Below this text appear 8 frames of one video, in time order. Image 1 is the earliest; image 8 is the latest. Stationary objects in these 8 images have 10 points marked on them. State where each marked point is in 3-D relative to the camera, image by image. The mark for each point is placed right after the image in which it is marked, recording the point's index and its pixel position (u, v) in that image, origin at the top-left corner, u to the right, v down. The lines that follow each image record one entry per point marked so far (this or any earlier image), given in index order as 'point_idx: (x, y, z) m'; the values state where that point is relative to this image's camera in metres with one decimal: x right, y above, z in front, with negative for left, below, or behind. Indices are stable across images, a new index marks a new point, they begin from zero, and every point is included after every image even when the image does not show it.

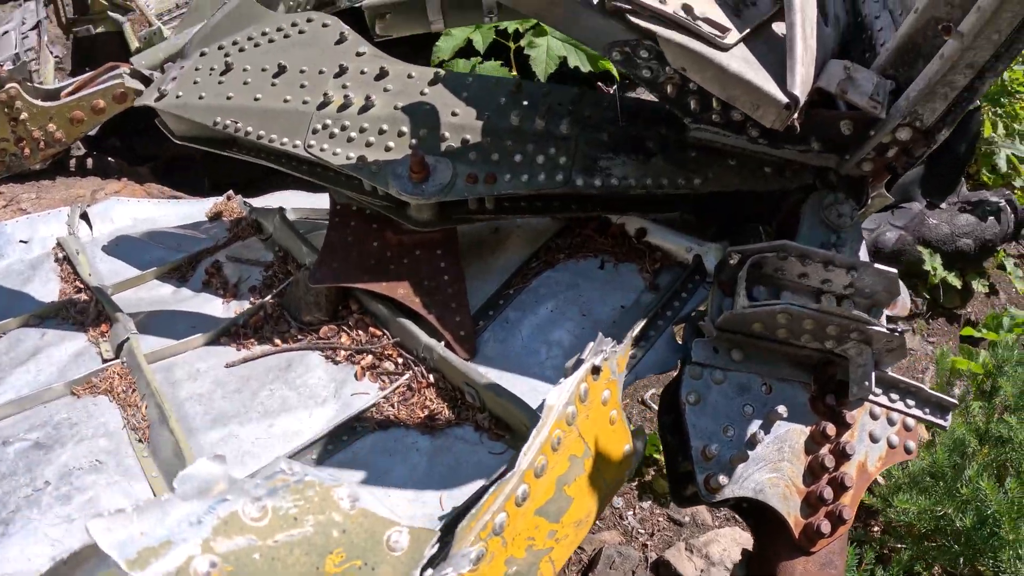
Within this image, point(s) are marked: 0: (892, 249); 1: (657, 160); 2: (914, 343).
0: (+1.8, +0.2, +3.3) m
1: (+0.3, +0.3, +1.6) m
2: (+1.9, -0.2, +3.2) m
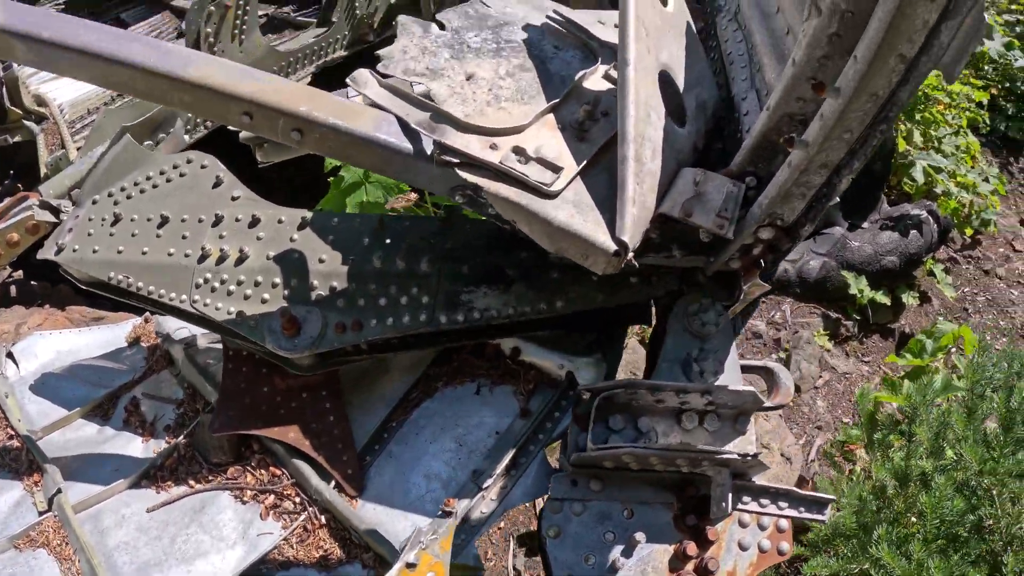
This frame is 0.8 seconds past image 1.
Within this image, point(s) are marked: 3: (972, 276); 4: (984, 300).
0: (+1.5, +0.1, +3.3) m
1: (0.0, 0.0, +1.6) m
2: (+1.7, -0.4, +3.2) m
3: (+2.8, +0.1, +4.2) m
4: (+2.8, -0.1, +4.0) m
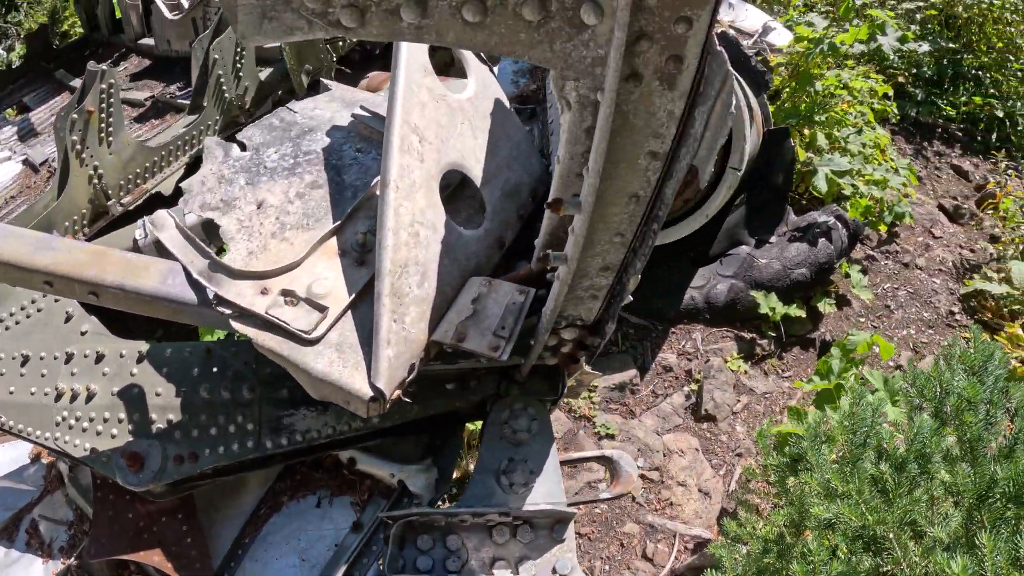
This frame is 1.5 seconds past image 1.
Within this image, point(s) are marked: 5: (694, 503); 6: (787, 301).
0: (+1.0, -0.1, +3.3) m
1: (-0.4, -0.3, +1.6) m
2: (+1.2, -0.5, +3.2) m
3: (+2.4, +0.1, +4.2) m
4: (+2.4, 0.0, +4.1) m
5: (+0.8, -0.9, +2.8) m
6: (+1.4, -0.1, +3.4) m
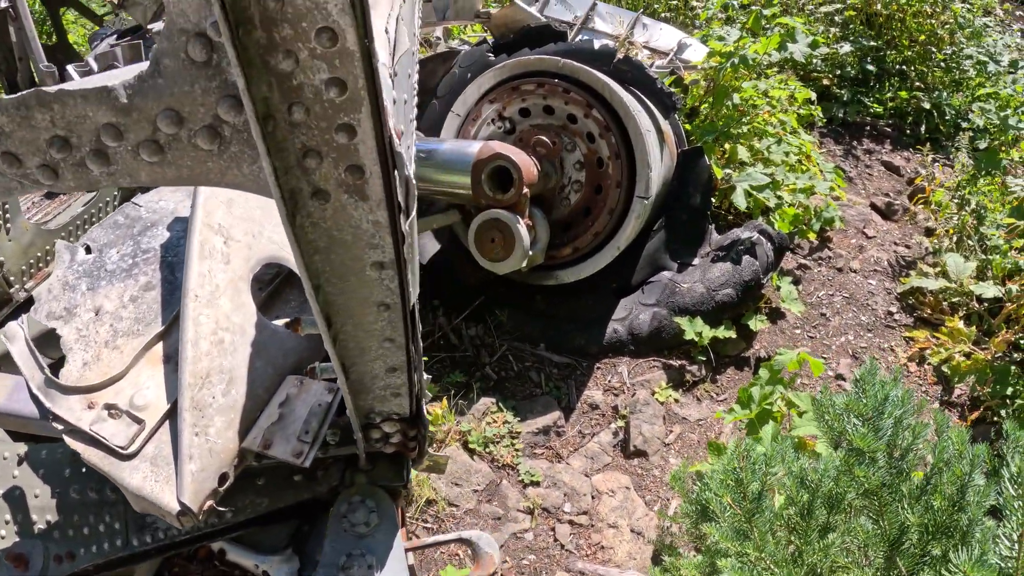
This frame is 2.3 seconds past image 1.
0: (+0.7, -0.2, +3.3) m
1: (-0.7, -0.5, +1.5) m
2: (+0.9, -0.6, +3.2) m
3: (+1.9, +0.1, +4.1) m
4: (+2.0, -0.1, +4.0) m
5: (+0.5, -1.0, +2.7) m
6: (+1.0, -0.2, +3.4) m
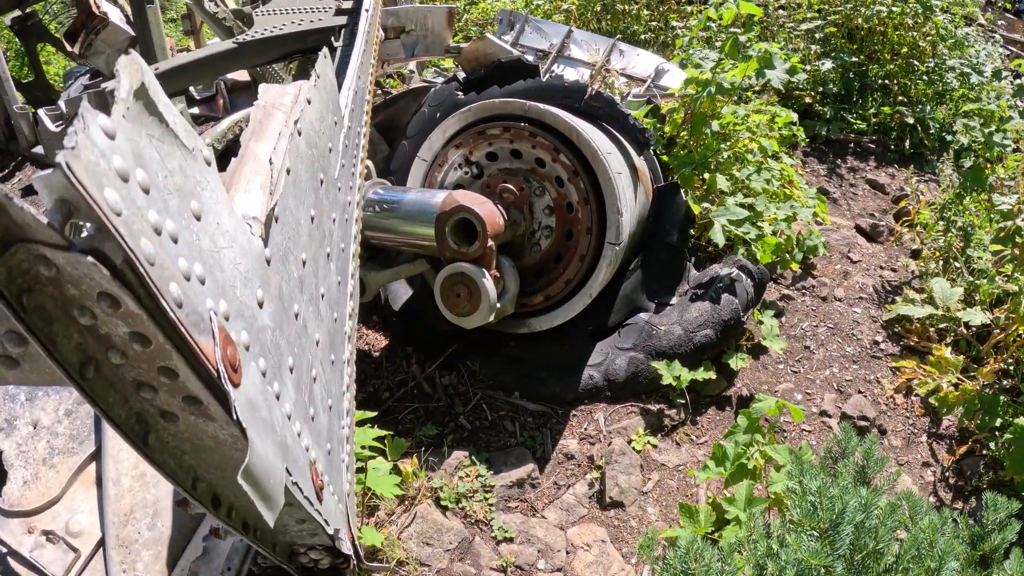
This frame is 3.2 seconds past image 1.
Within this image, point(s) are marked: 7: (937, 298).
0: (+0.5, -0.4, +3.2) m
1: (-0.9, -0.8, +1.5) m
2: (+0.8, -0.8, +3.1) m
3: (+1.8, -0.1, +4.1) m
4: (+1.9, -0.2, +3.9) m
5: (+0.4, -1.3, +2.6) m
6: (+0.9, -0.4, +3.3) m
7: (+2.5, -0.1, +4.0) m
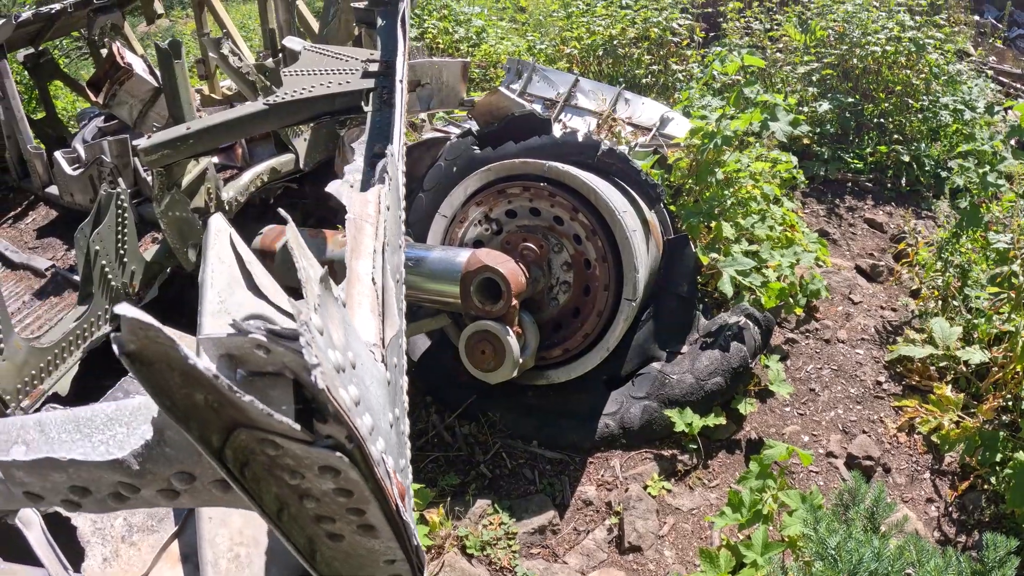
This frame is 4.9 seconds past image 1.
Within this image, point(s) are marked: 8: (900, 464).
0: (+0.6, -0.7, +3.3) m
1: (-0.8, -1.0, +1.6) m
2: (+0.9, -1.0, +3.2) m
3: (+1.9, -0.4, +4.2) m
4: (+2.0, -0.5, +4.1) m
5: (+0.5, -1.5, +2.7) m
6: (+1.0, -0.6, +3.4) m
7: (+2.6, -0.3, +4.1) m
8: (+2.2, -1.0, +3.7) m
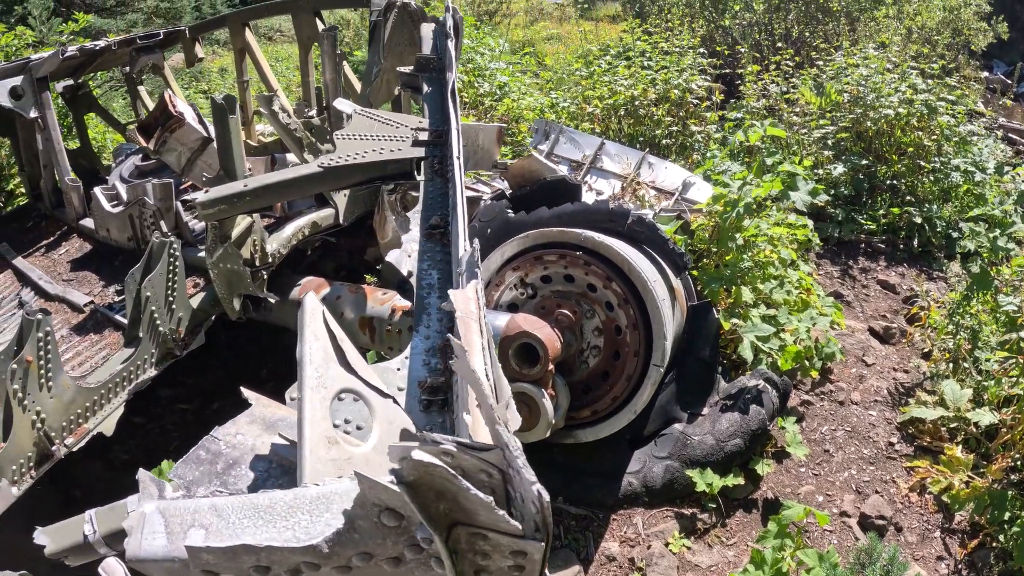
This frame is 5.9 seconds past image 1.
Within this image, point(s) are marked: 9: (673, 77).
0: (+0.8, -1.0, +3.5) m
1: (-0.7, -1.2, +1.7) m
2: (+1.0, -1.4, +3.4) m
3: (+2.1, -0.8, +4.4) m
4: (+2.1, -0.9, +4.2) m
5: (+0.6, -1.8, +2.9) m
6: (+1.1, -1.0, +3.6) m
7: (+2.8, -0.7, +4.3) m
8: (+2.3, -1.4, +3.8) m
9: (+1.5, +2.0, +6.3) m
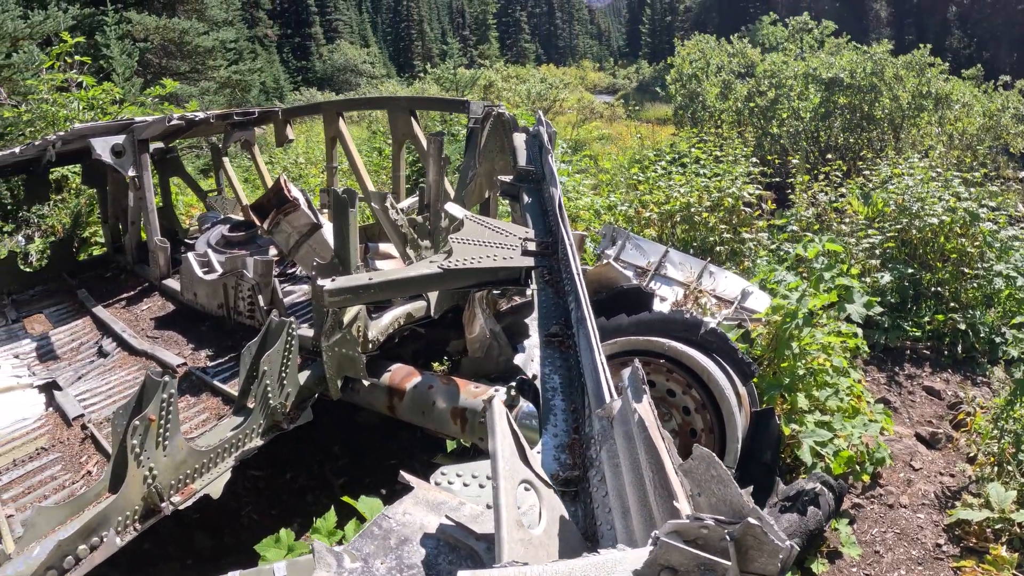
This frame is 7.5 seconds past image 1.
0: (+1.2, -1.6, +3.8) m
1: (-0.3, -1.6, +2.1) m
2: (+1.4, -2.0, +3.7) m
3: (+2.6, -1.6, +4.7) m
4: (+2.6, -1.7, +4.5) m
5: (+1.0, -2.4, +3.2) m
6: (+1.6, -1.6, +3.9) m
7: (+3.3, -1.5, +4.5) m
8: (+2.7, -2.1, +4.1) m
9: (+2.2, +1.1, +6.8) m
